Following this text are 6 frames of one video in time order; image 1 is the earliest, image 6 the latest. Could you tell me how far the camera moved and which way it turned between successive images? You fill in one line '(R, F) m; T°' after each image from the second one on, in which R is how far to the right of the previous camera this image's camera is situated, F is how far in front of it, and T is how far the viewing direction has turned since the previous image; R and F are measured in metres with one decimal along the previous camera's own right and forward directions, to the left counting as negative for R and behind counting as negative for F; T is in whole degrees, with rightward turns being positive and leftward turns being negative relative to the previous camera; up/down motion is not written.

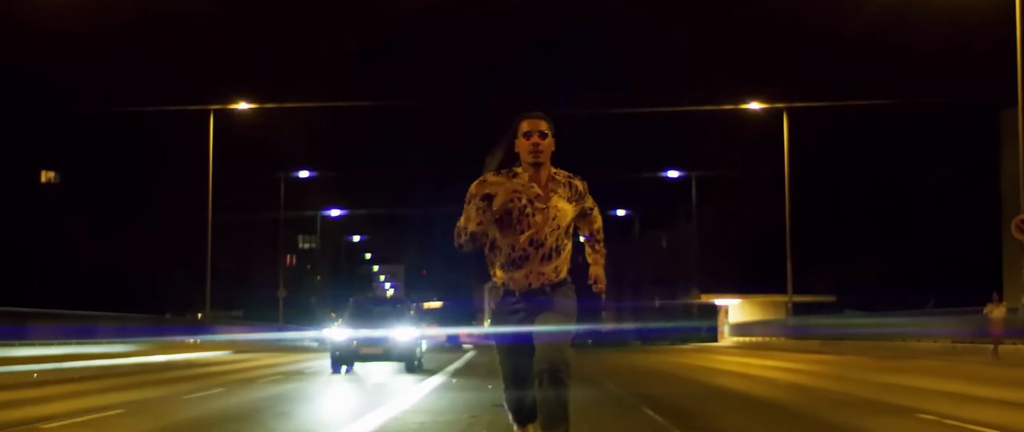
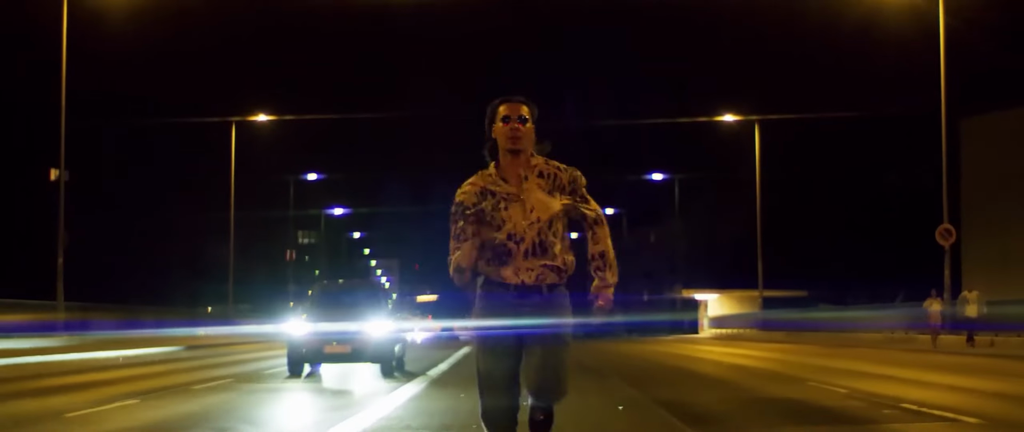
(0.0, -0.9) m; 0°
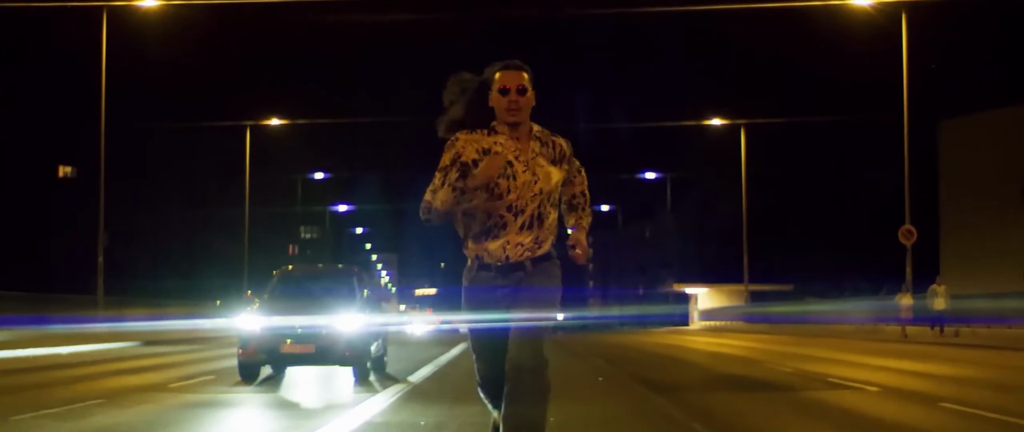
(0.0, -0.6) m; 0°
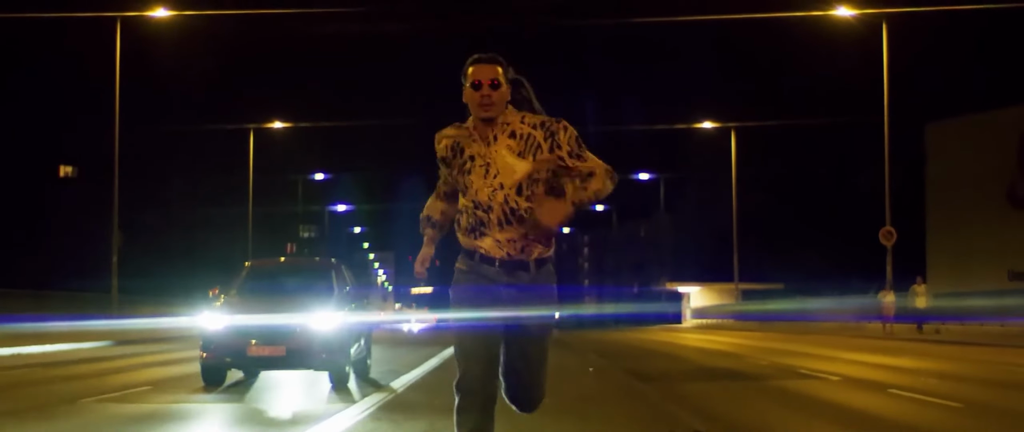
(0.0, -0.3) m; 0°
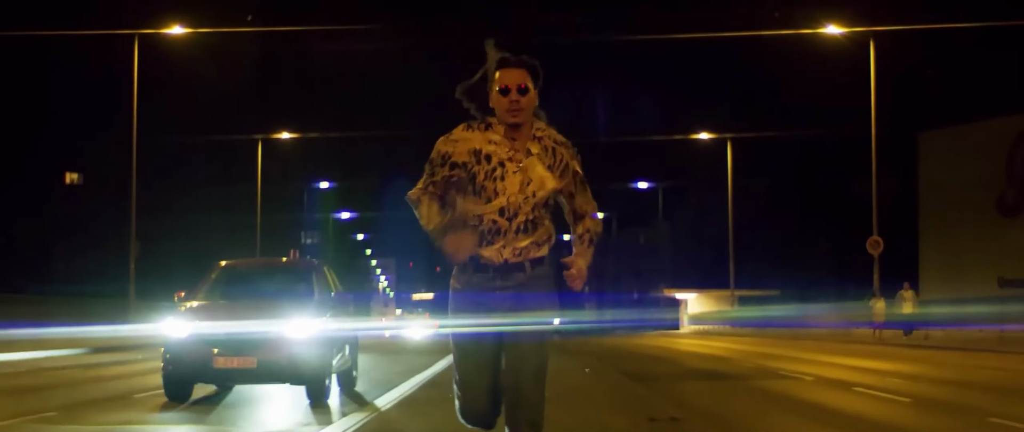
(0.0, -0.3) m; 0°
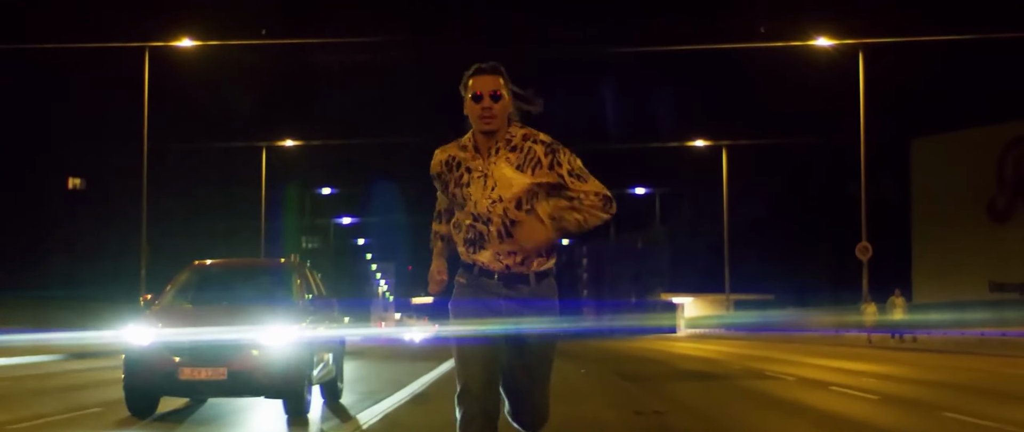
(0.0, -0.2) m; 0°
